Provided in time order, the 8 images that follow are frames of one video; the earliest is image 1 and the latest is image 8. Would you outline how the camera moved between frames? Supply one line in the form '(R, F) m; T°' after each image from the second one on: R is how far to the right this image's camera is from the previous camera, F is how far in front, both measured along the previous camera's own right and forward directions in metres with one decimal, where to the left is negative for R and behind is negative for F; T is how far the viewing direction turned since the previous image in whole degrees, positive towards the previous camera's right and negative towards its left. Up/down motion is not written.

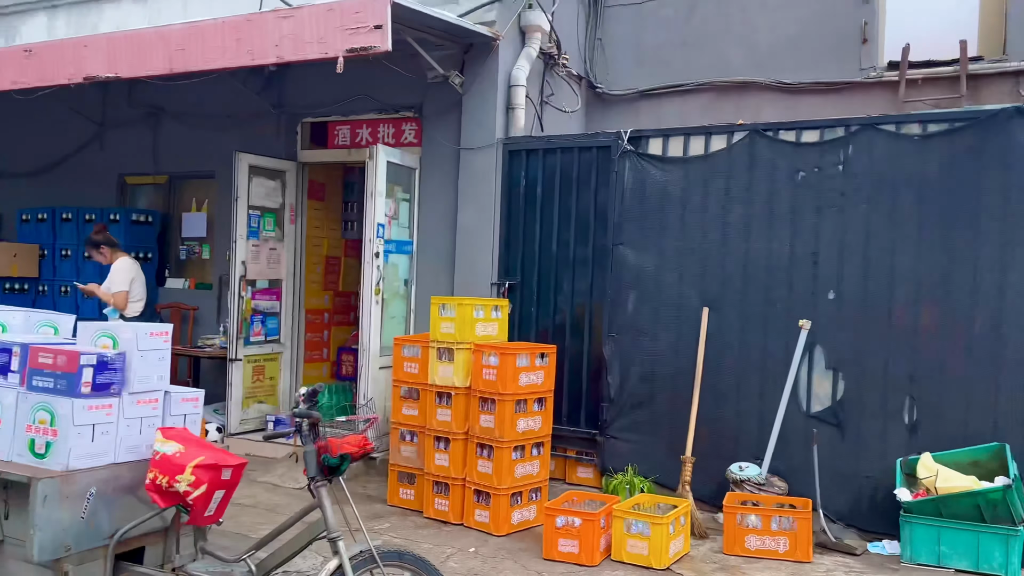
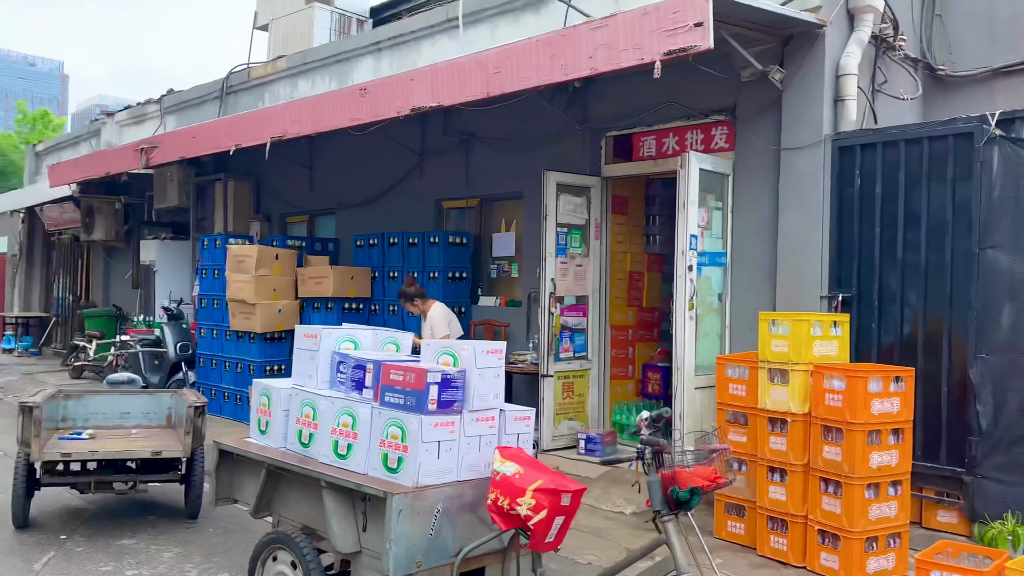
(-0.3, +0.2) m; -19°
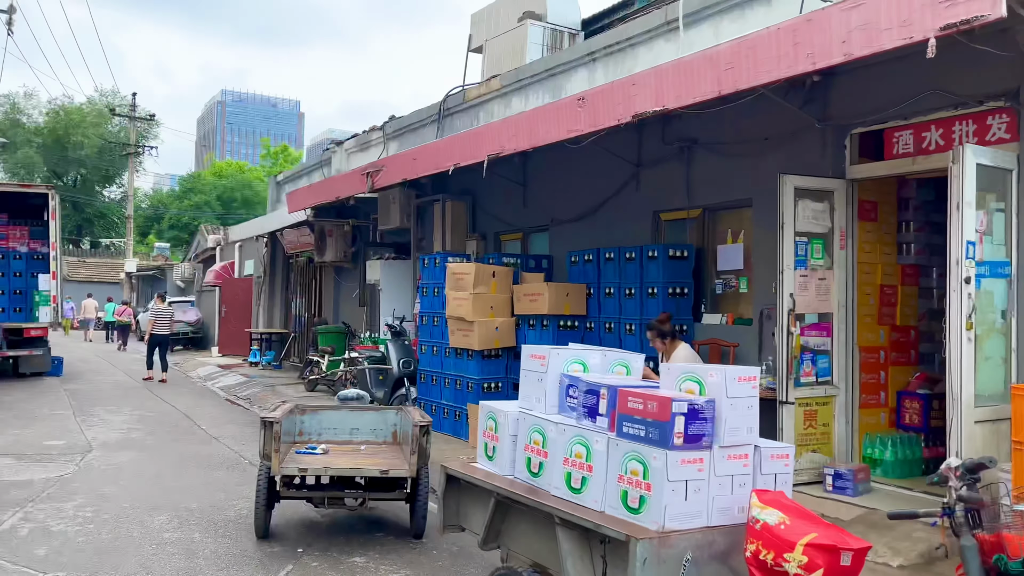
(-0.2, +0.3) m; -14°
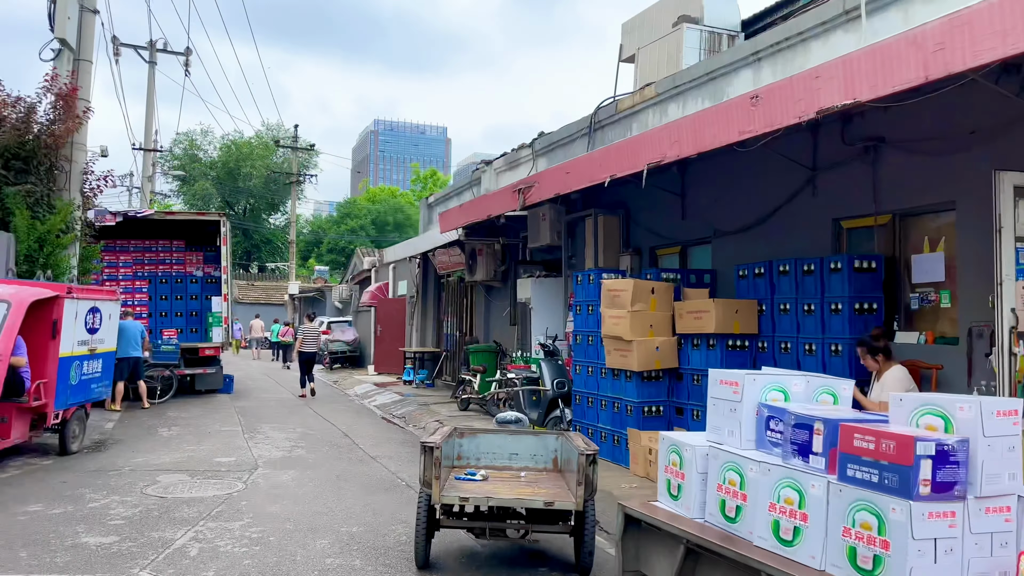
(-0.2, +0.3) m; -10°
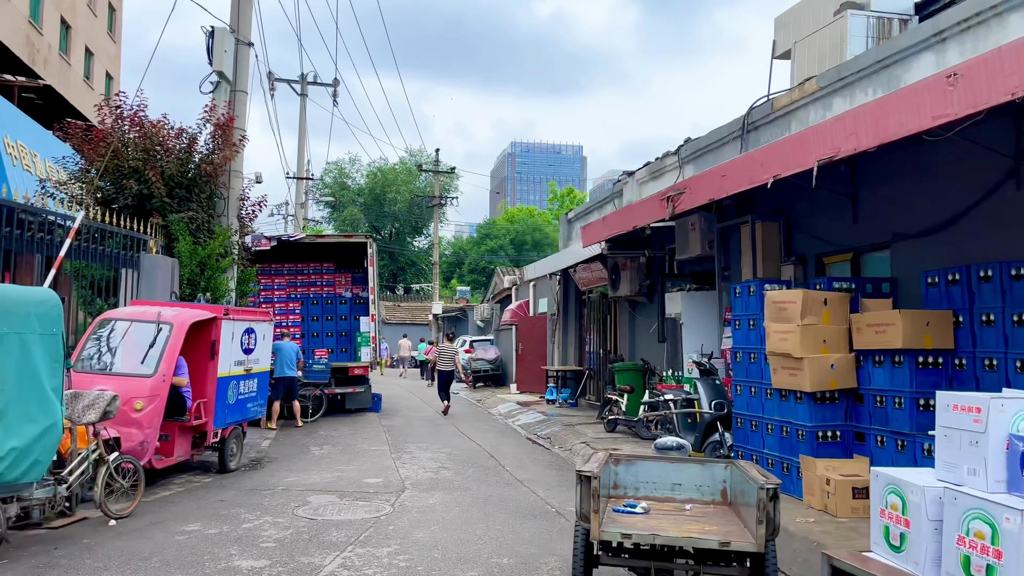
(-0.1, +0.4) m; -10°
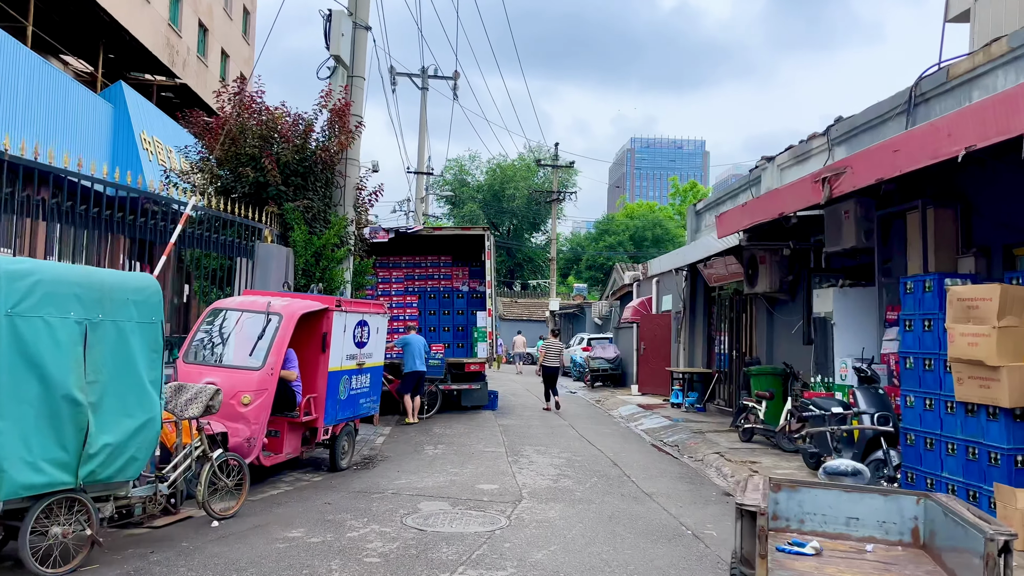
(-0.1, +0.7) m; -8°
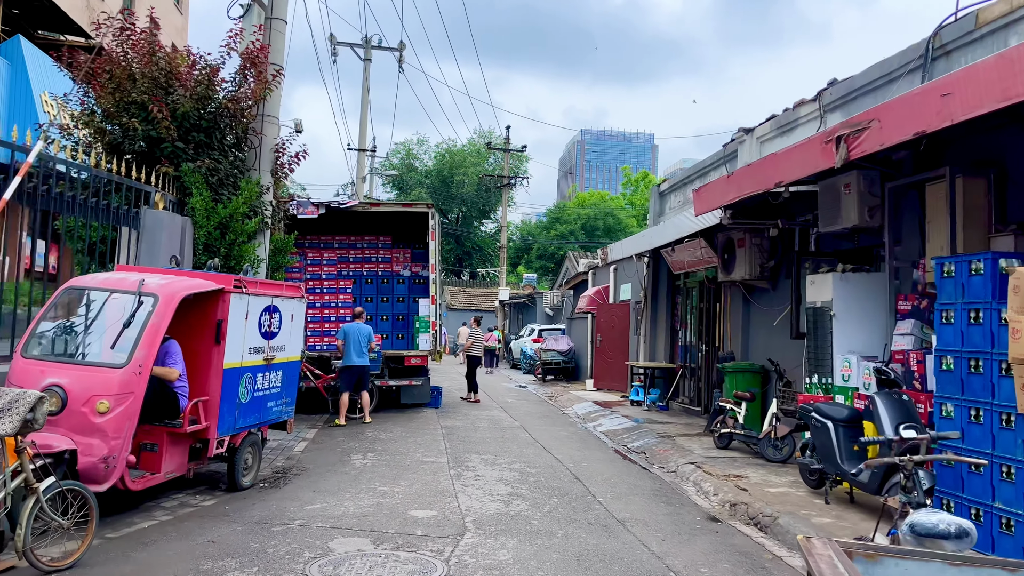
(0.0, +1.5) m; +4°
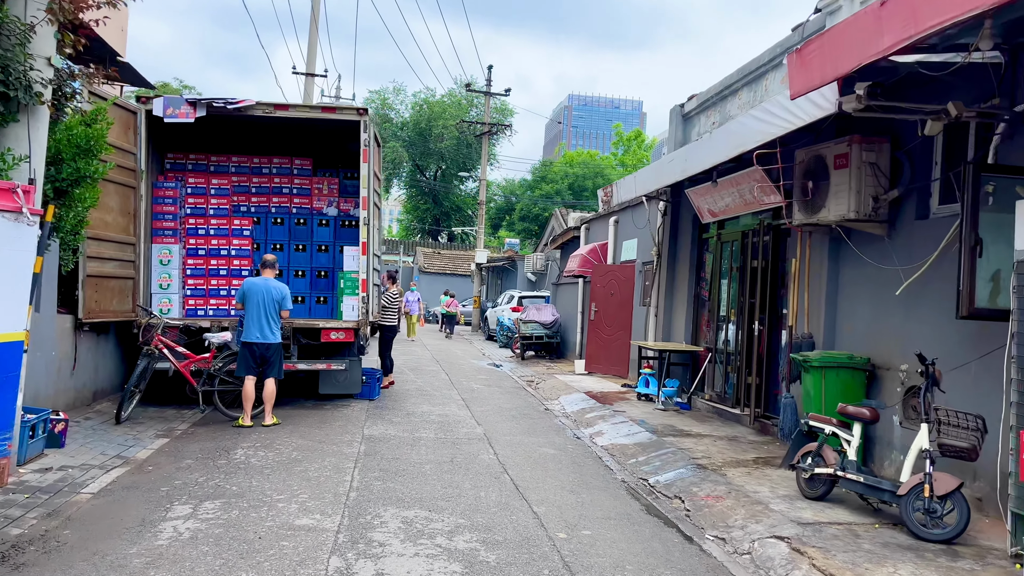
(+0.2, +3.9) m; +1°
